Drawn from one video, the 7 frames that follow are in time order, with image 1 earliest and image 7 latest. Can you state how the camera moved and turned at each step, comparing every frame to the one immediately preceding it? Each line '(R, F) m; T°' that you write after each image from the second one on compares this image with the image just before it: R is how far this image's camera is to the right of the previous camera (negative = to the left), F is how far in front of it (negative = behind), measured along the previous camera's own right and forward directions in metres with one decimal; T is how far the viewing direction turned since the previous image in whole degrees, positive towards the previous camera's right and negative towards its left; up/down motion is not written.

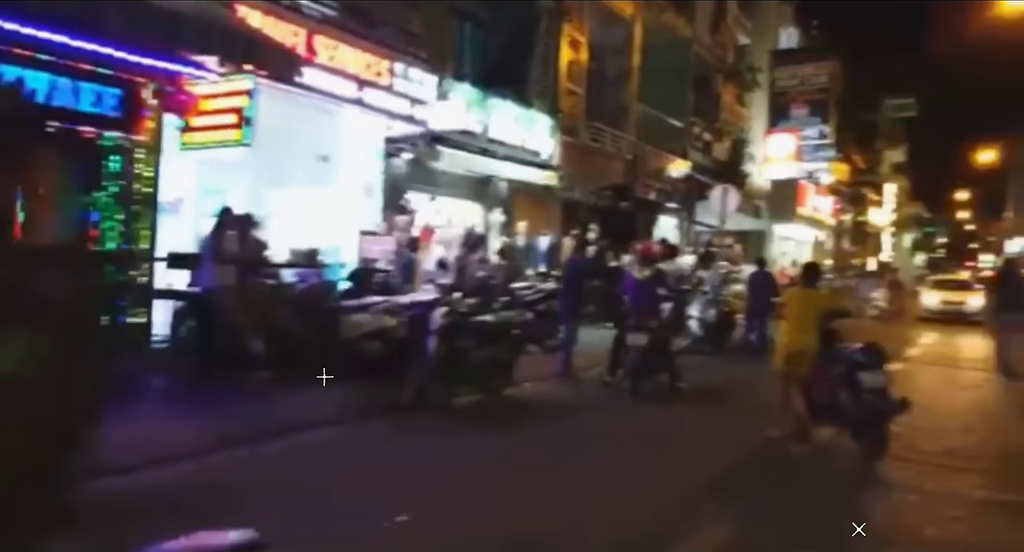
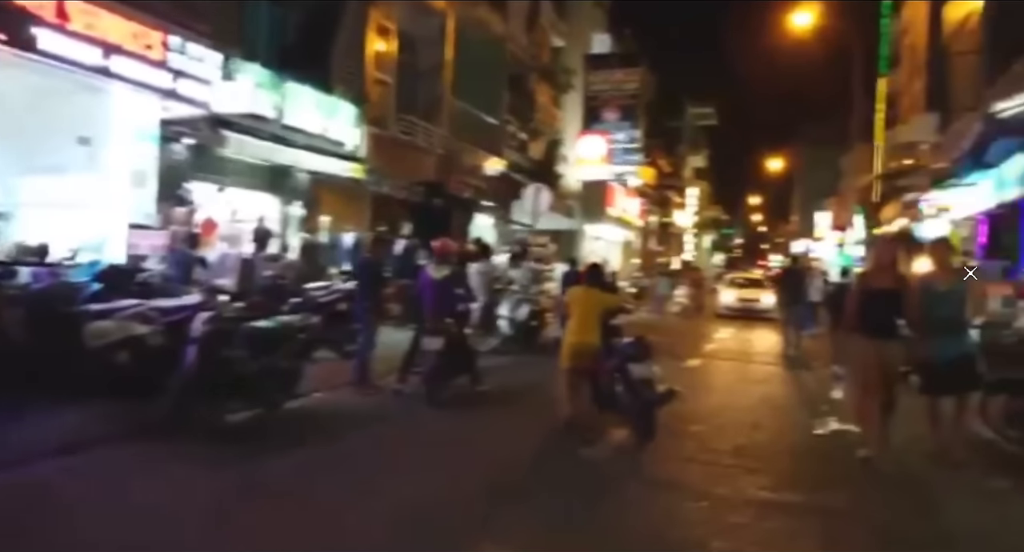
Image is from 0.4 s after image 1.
(+0.5, +0.8) m; +12°
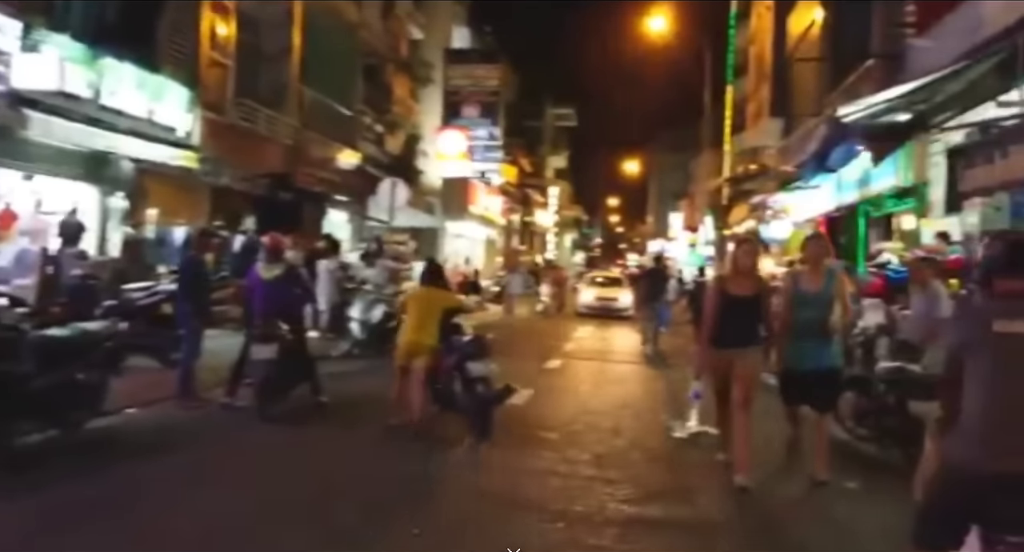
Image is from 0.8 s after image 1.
(+0.3, +0.9) m; +10°
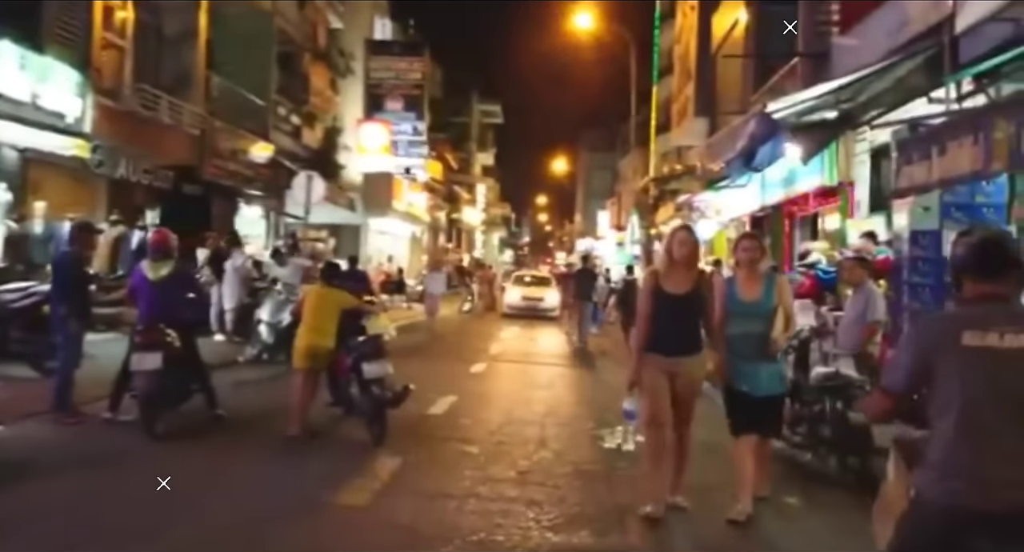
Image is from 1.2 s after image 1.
(+0.1, +0.8) m; +5°
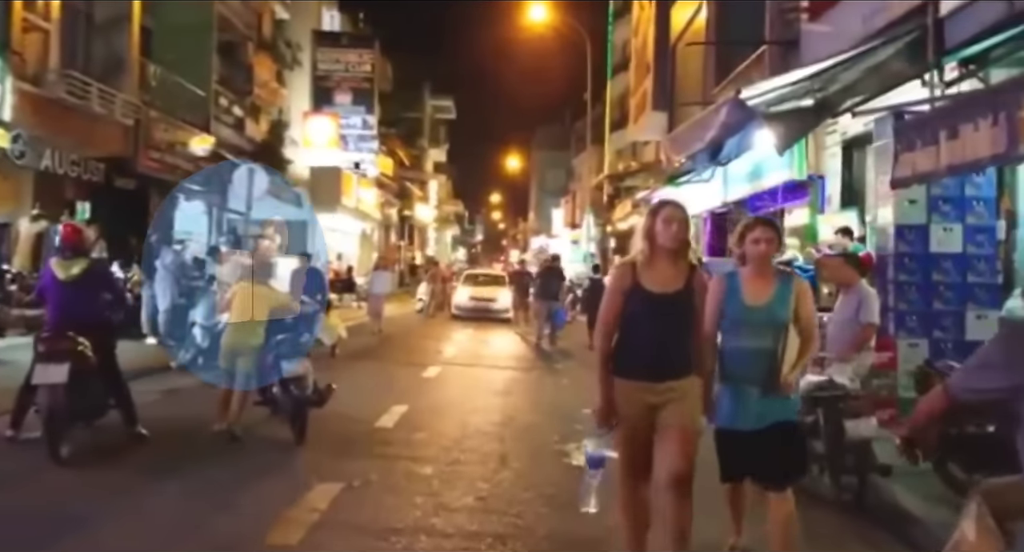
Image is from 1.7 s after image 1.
(0.0, +0.9) m; +3°
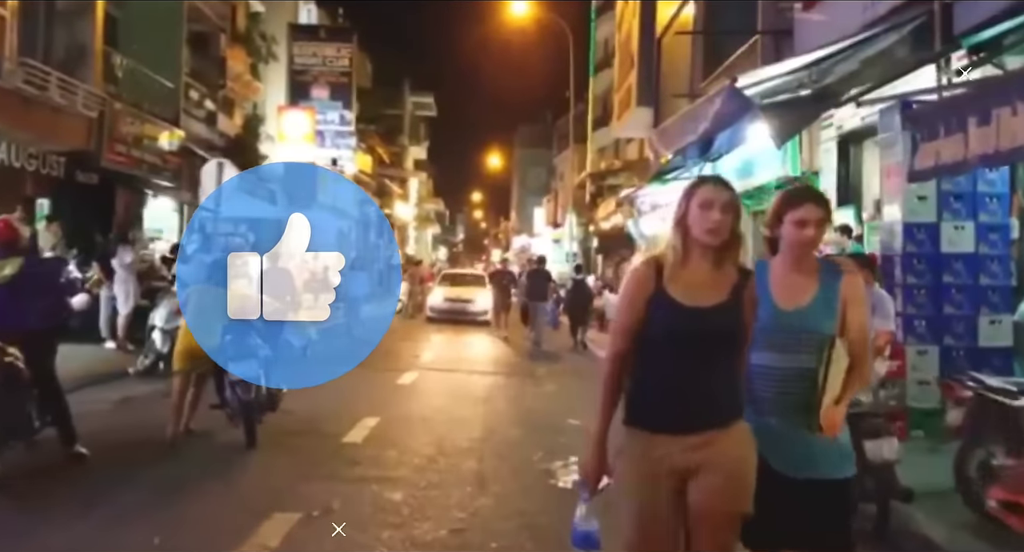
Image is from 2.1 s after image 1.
(0.0, +0.8) m; +1°
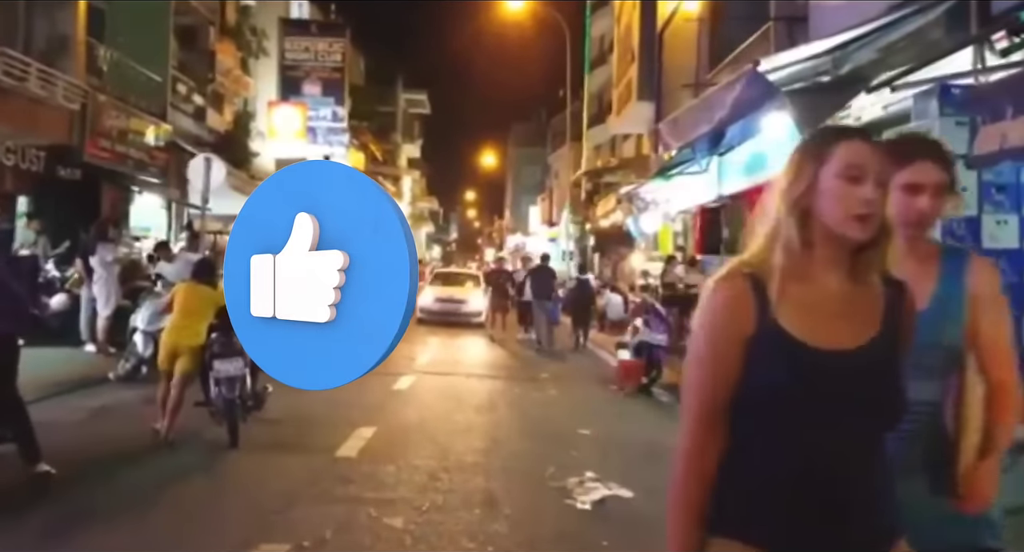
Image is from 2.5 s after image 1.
(-0.2, +0.7) m; +1°
